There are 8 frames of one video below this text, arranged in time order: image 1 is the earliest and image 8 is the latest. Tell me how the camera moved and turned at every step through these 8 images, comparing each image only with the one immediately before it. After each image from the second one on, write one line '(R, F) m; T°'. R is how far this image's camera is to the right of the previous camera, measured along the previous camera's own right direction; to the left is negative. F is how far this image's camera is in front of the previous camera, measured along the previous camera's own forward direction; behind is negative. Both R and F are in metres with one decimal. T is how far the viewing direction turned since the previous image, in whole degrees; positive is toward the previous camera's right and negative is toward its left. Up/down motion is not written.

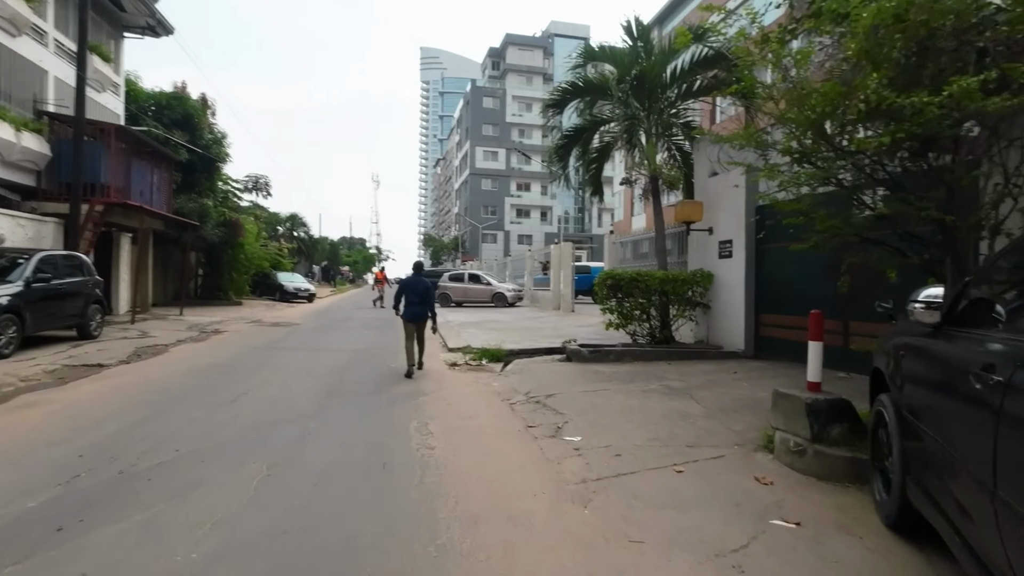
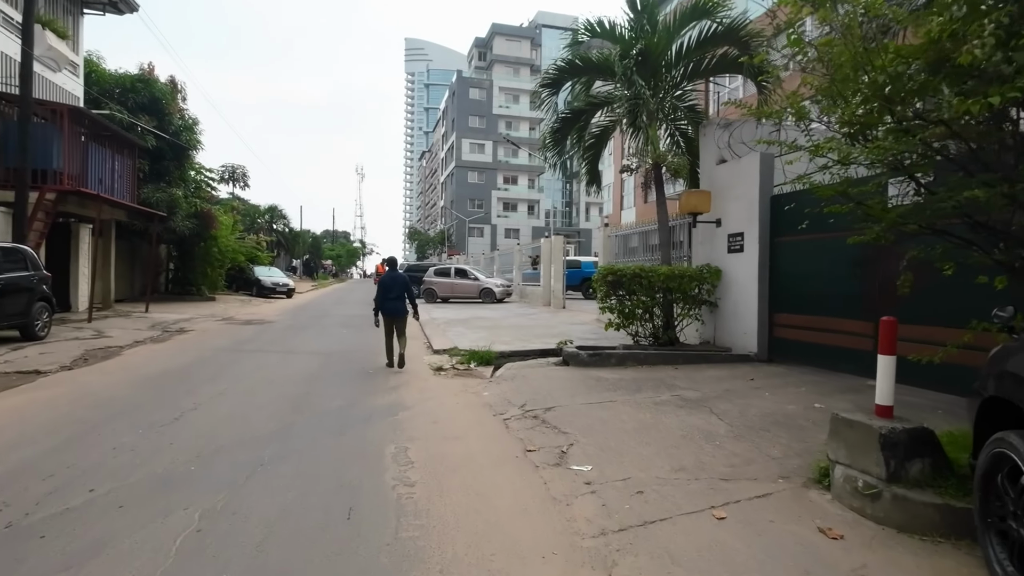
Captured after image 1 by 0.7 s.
(-0.1, +1.0) m; +1°
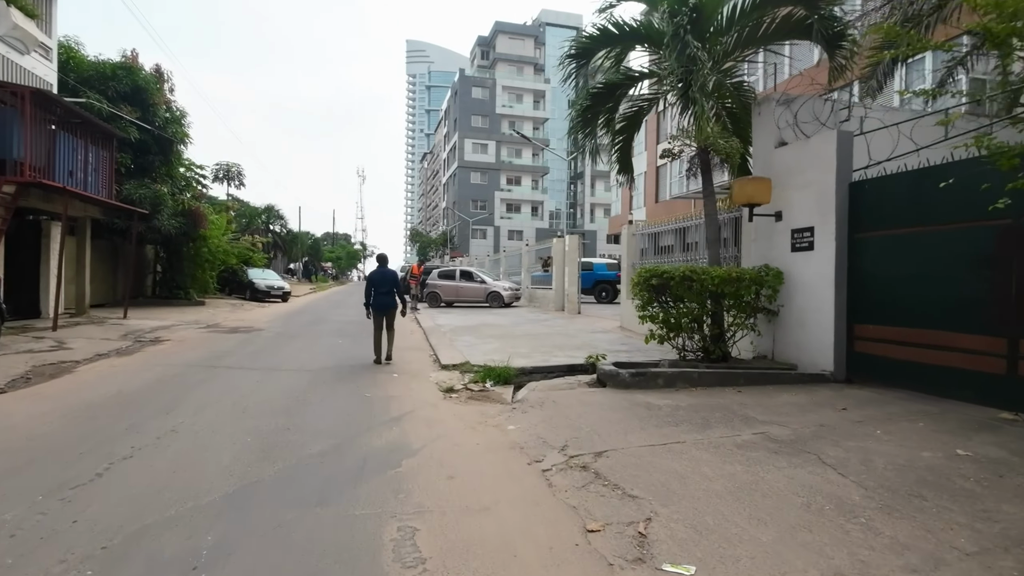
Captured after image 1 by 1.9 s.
(-0.4, +1.6) m; 0°
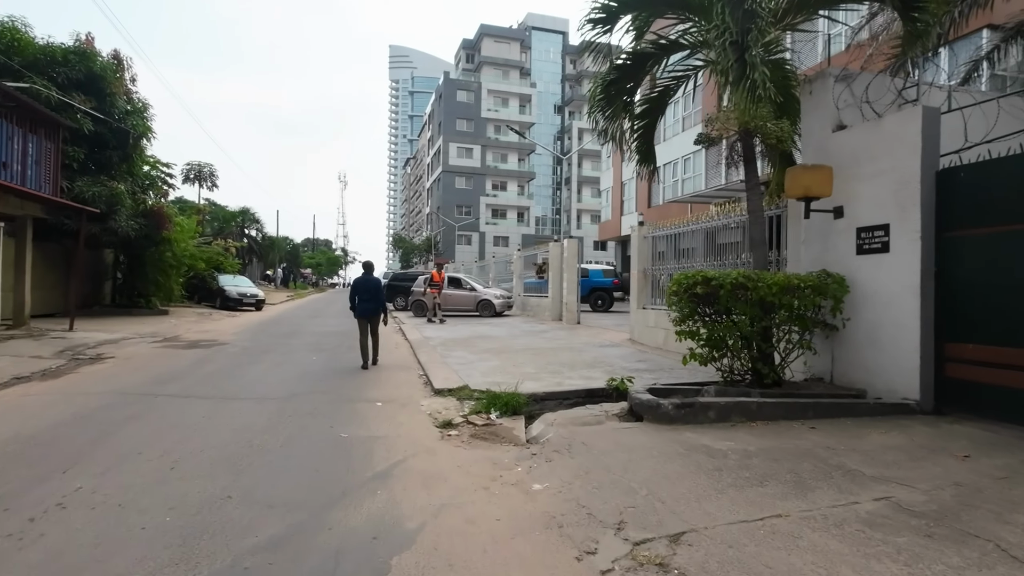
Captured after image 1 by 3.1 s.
(-0.4, +1.6) m; +2°
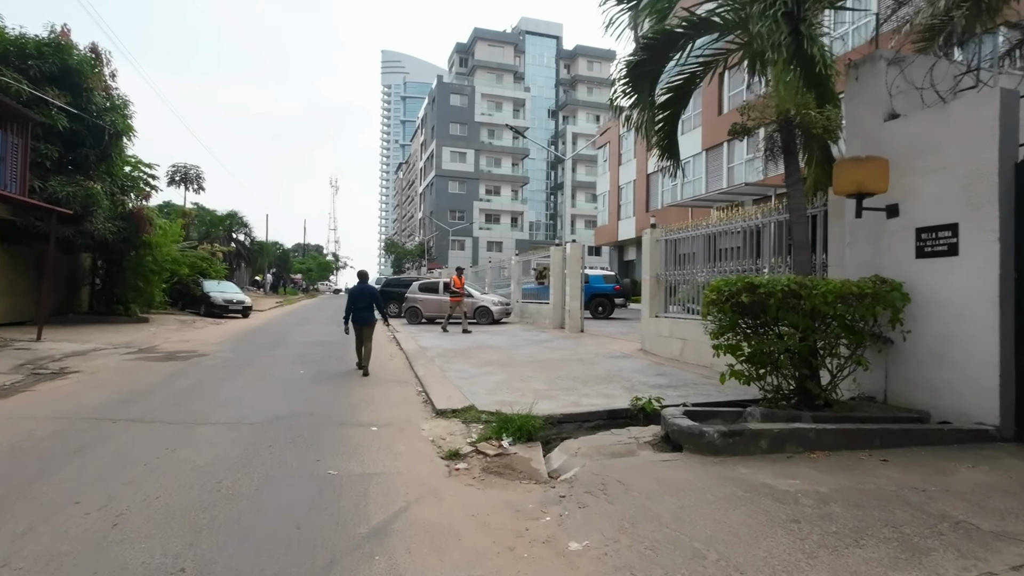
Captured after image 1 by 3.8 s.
(-0.3, +0.9) m; +1°
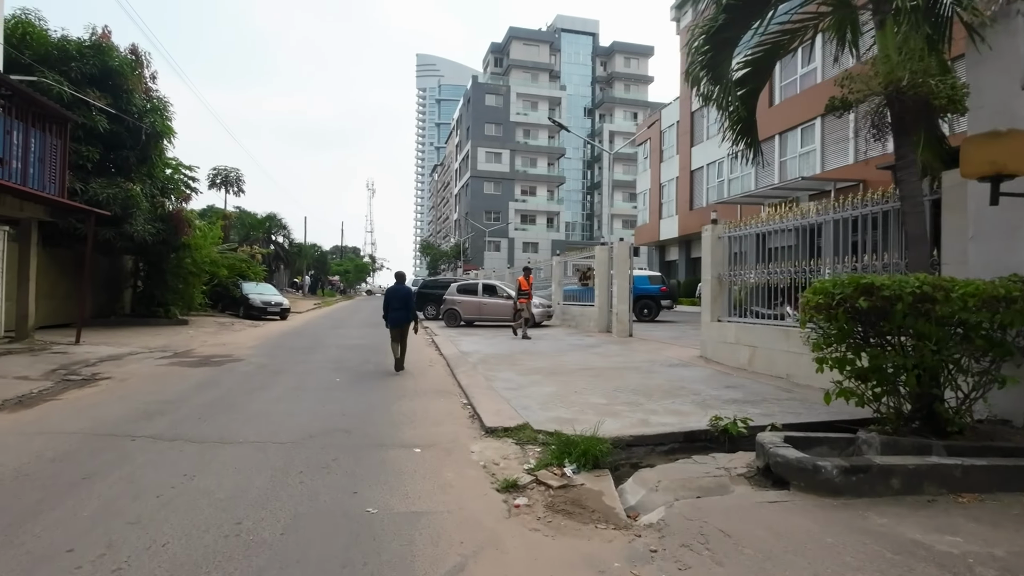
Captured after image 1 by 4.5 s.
(-0.3, +0.9) m; -3°
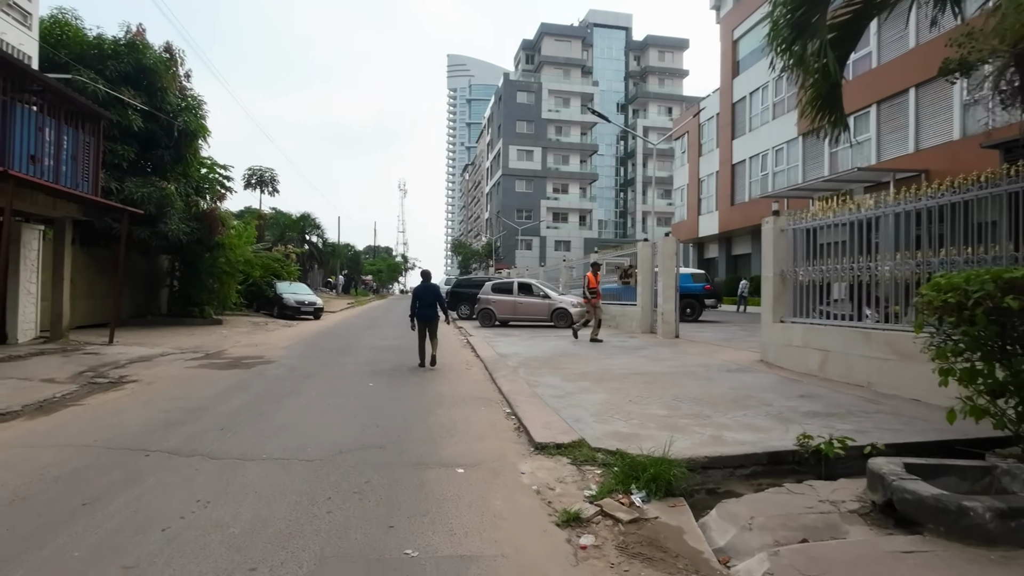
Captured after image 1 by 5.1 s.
(-0.2, +0.8) m; -3°
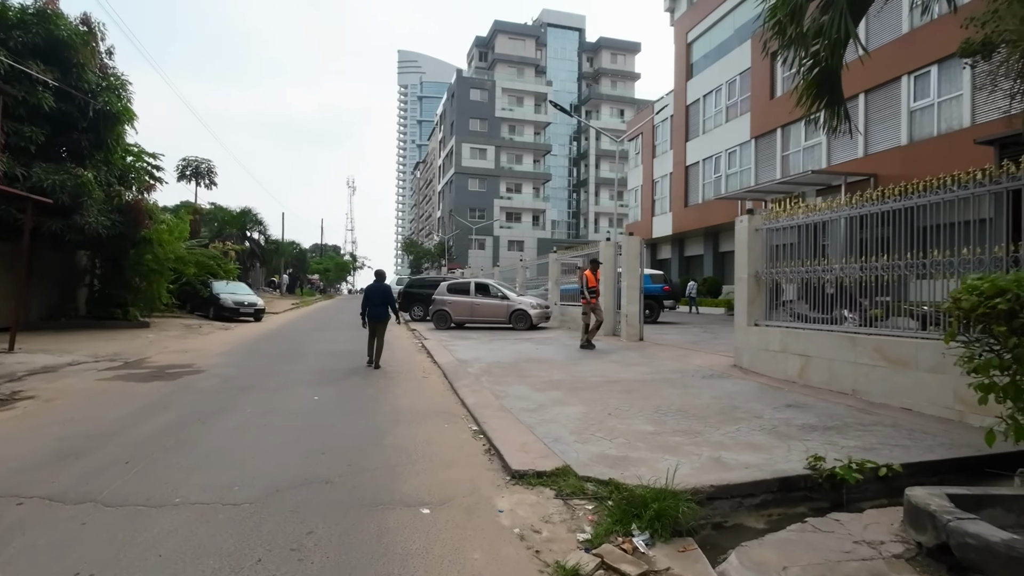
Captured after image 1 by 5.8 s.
(-0.2, +0.9) m; +5°
